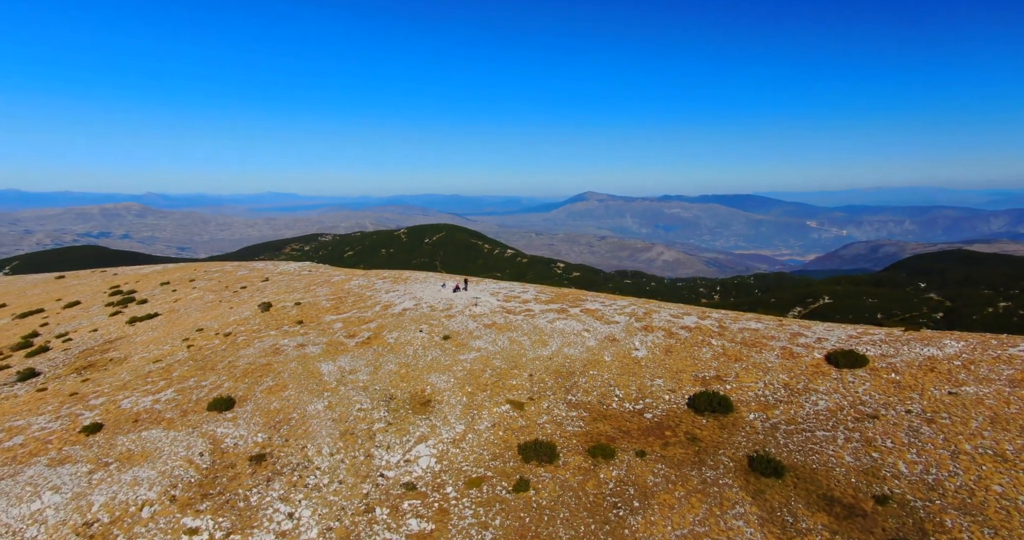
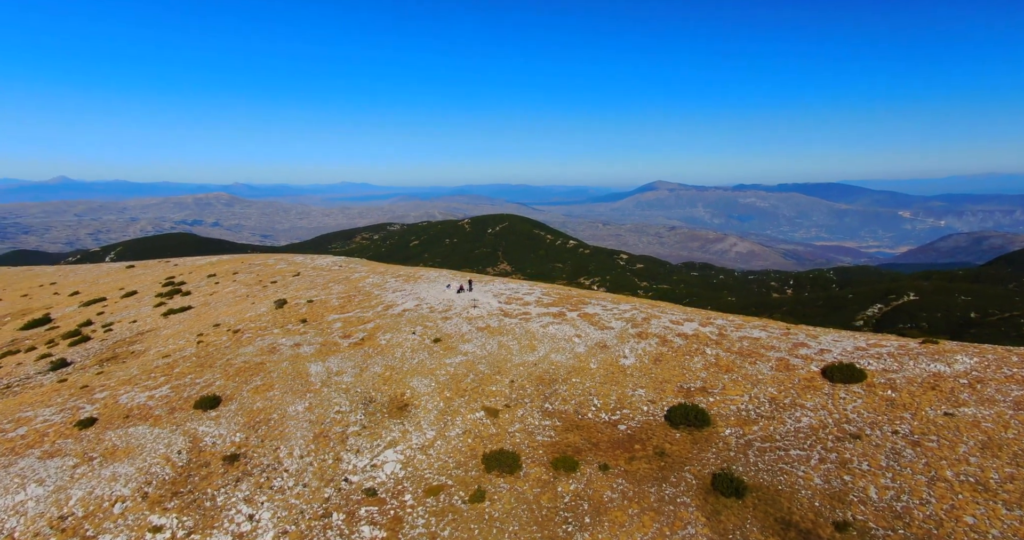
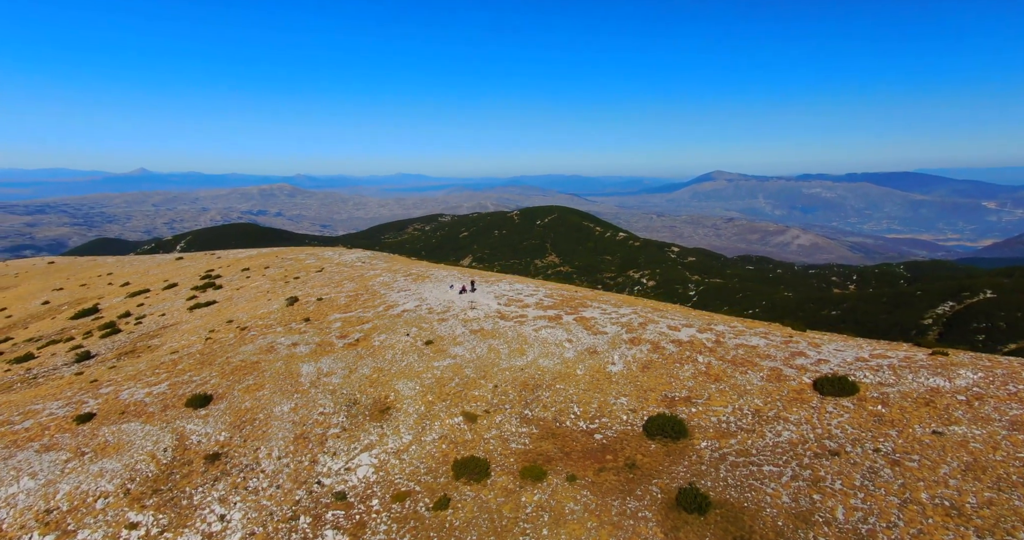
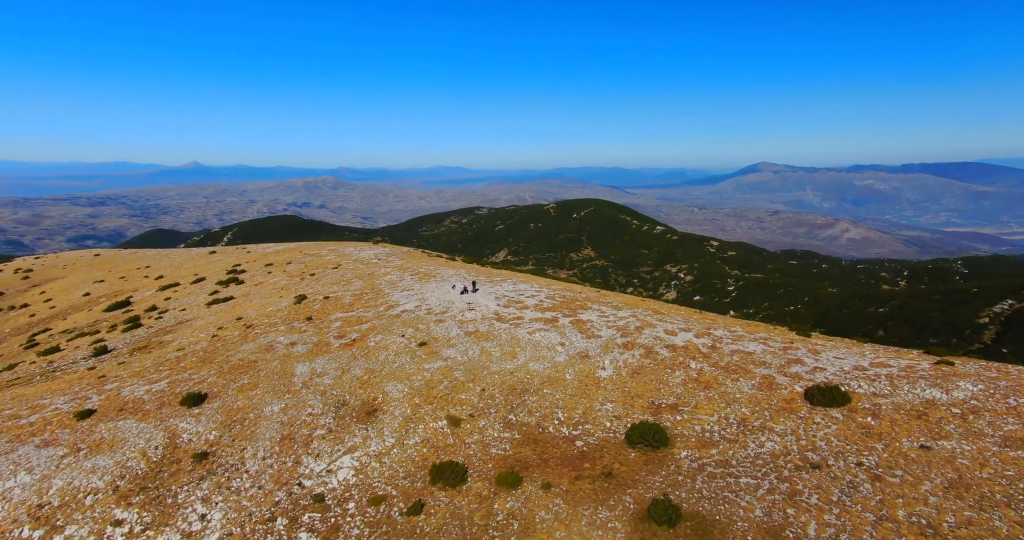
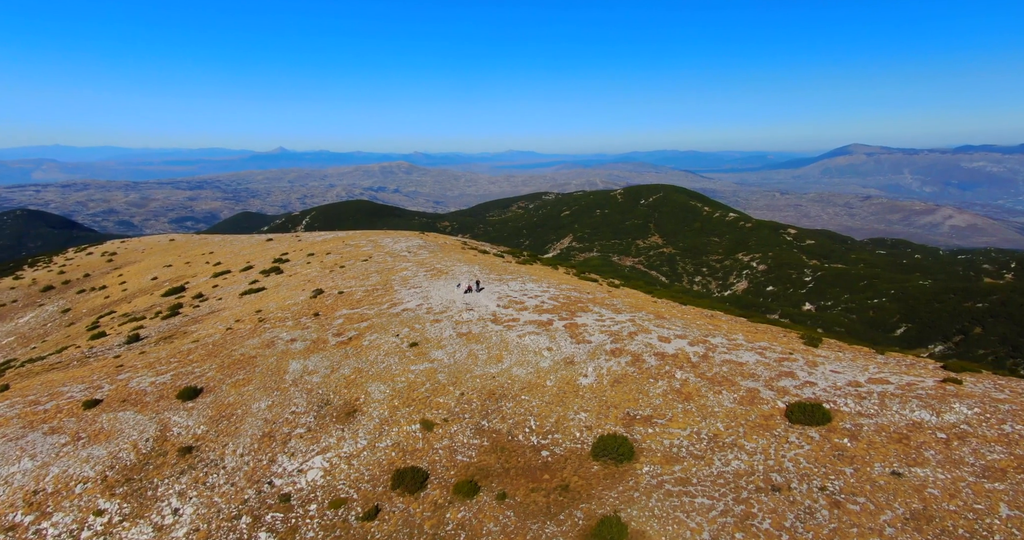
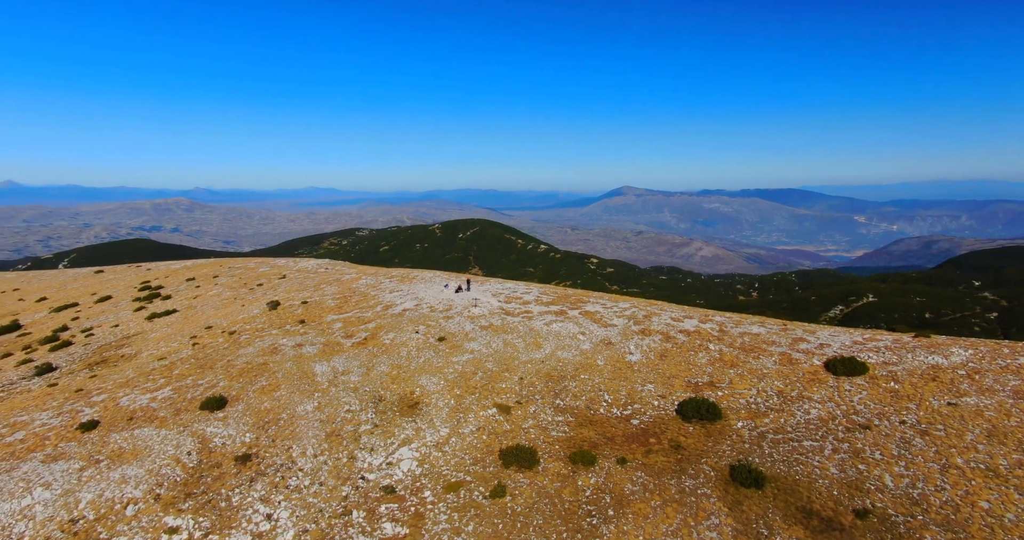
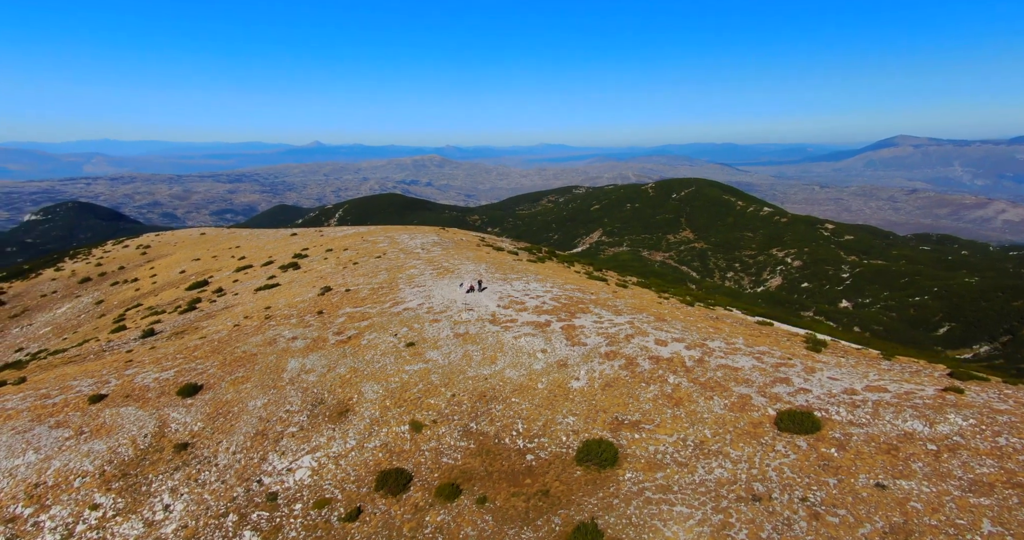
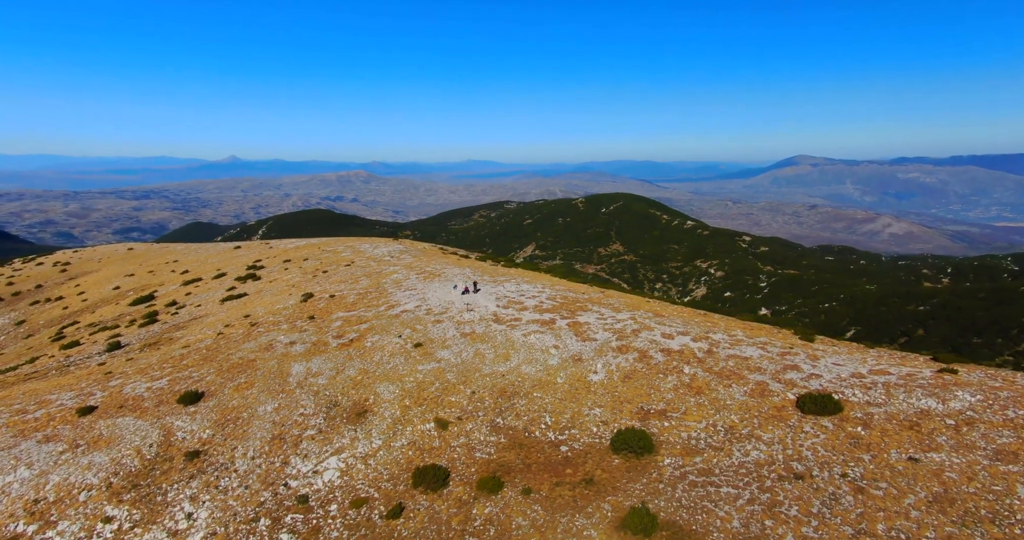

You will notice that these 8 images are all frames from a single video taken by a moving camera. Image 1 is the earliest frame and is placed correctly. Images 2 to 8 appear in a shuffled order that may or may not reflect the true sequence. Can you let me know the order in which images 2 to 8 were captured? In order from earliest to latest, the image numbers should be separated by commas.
6, 2, 3, 4, 8, 5, 7
